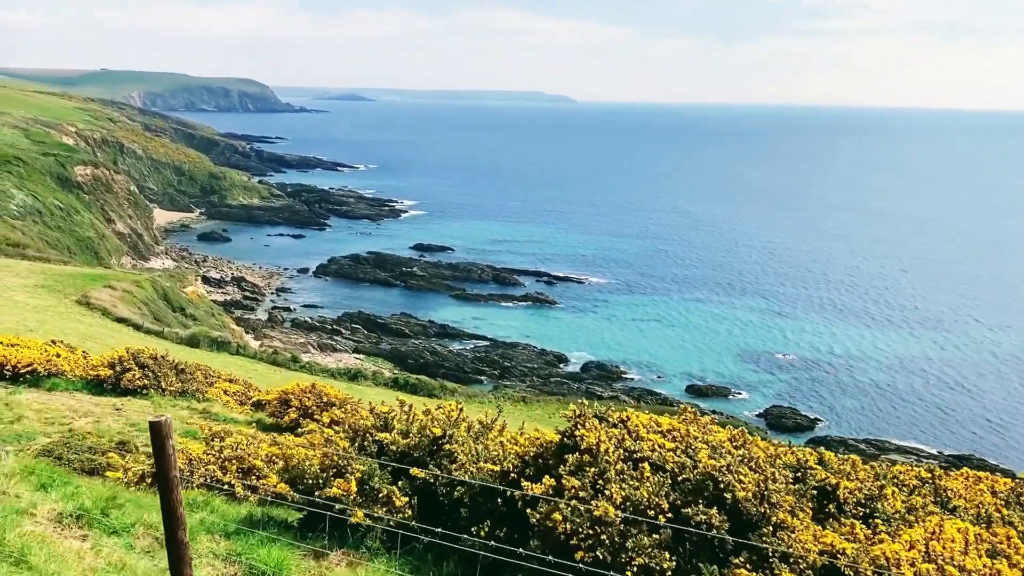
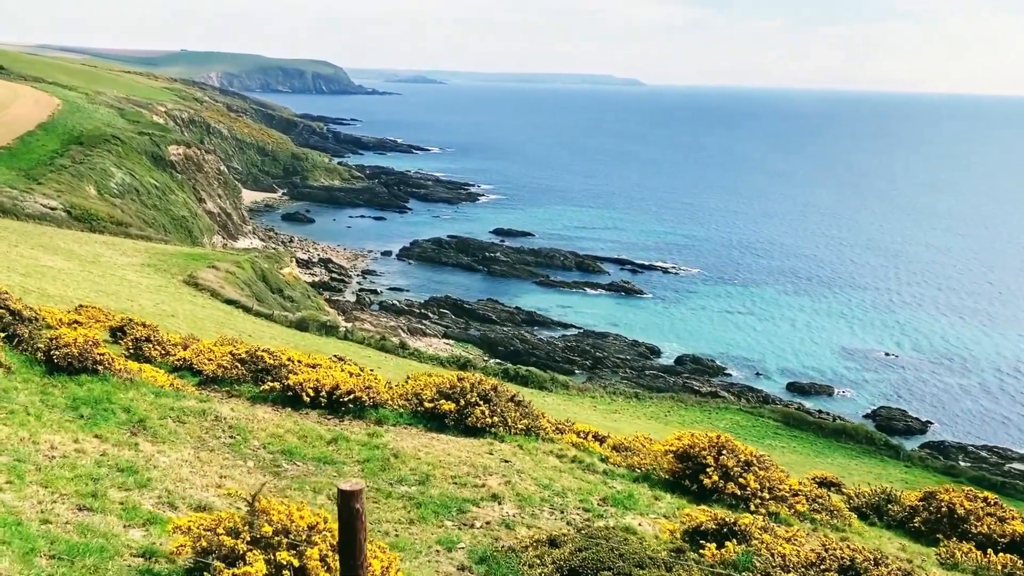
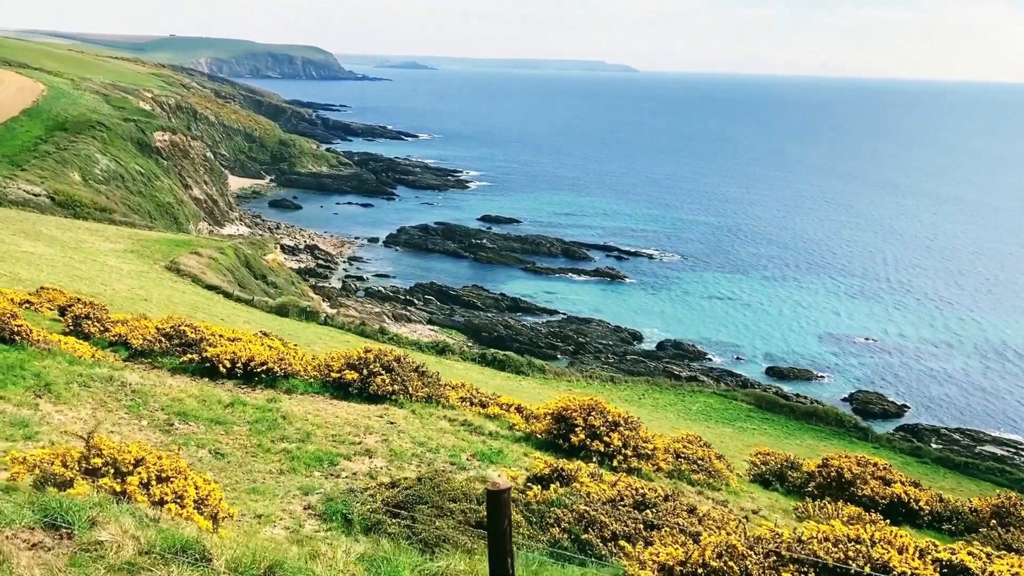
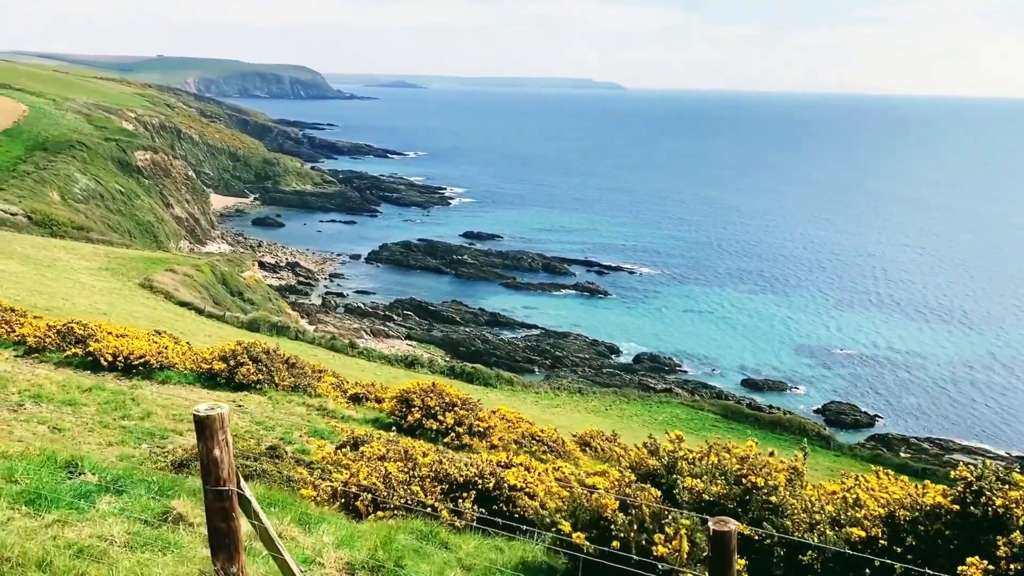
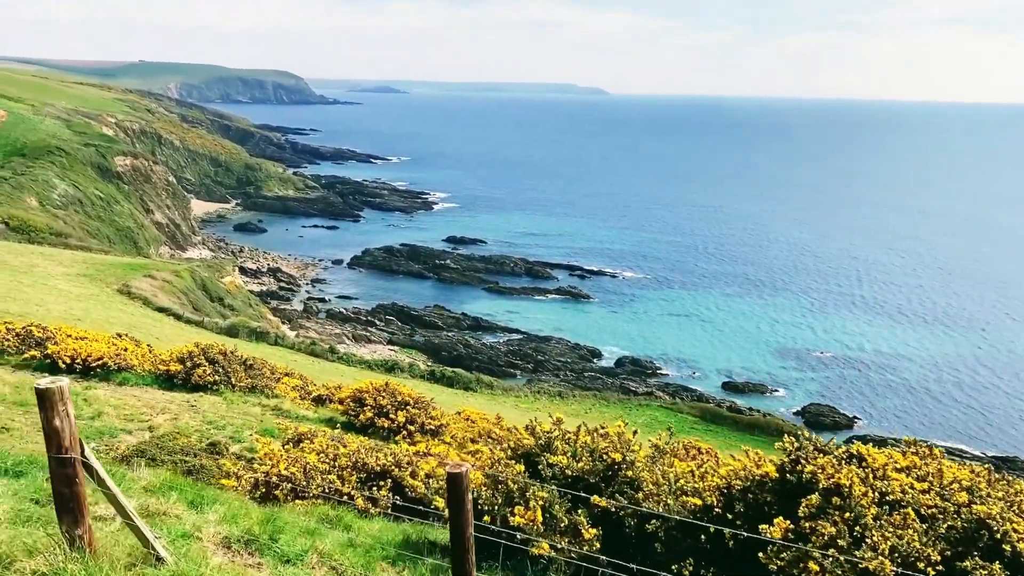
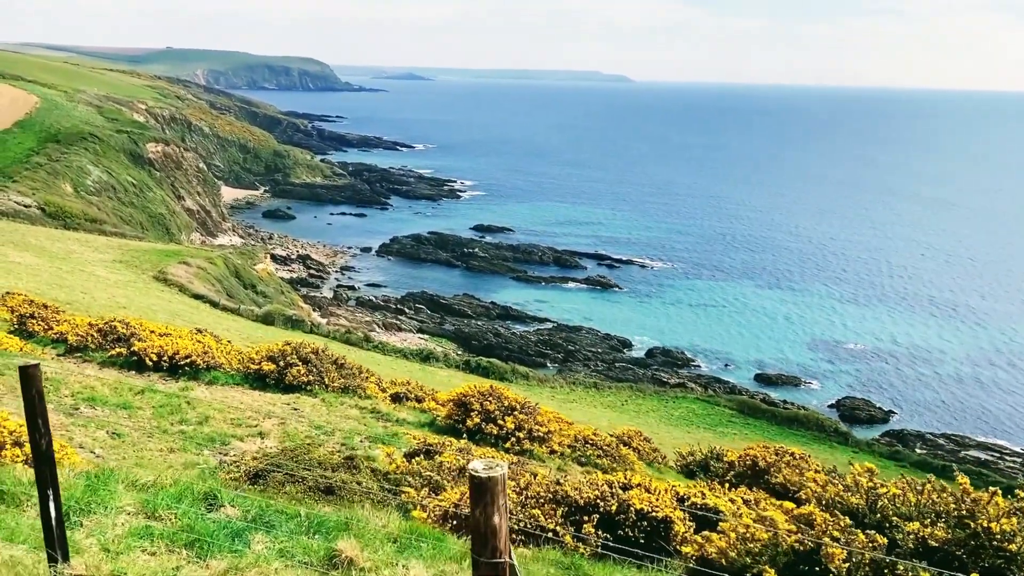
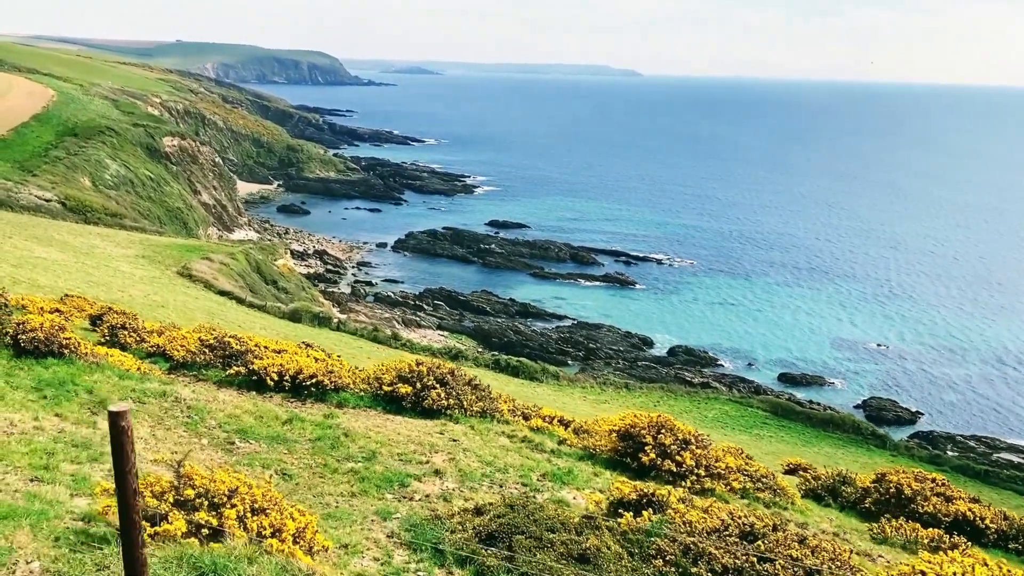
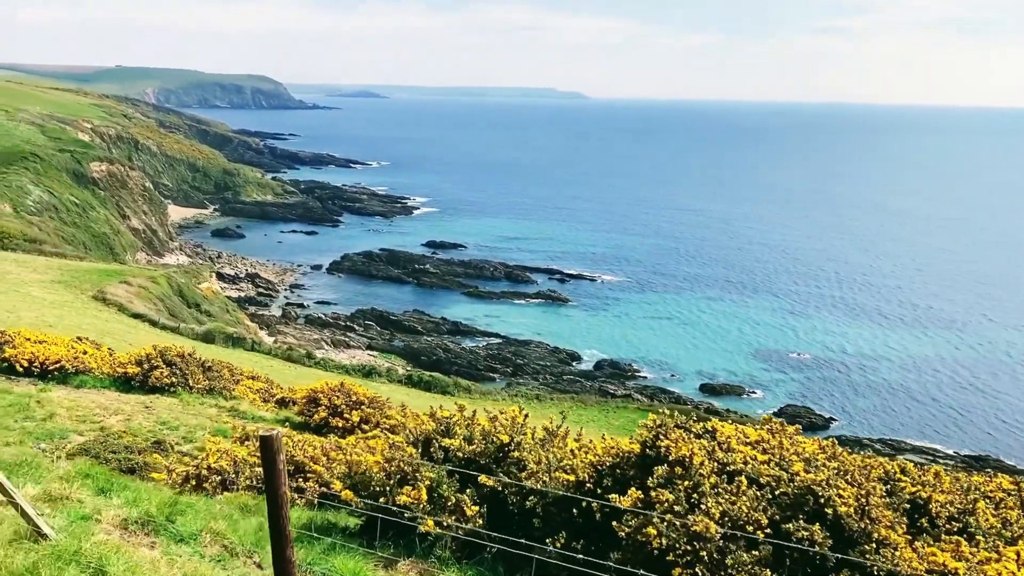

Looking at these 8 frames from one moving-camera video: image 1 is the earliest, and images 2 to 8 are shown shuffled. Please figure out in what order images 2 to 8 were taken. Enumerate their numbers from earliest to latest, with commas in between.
8, 5, 4, 6, 3, 7, 2
